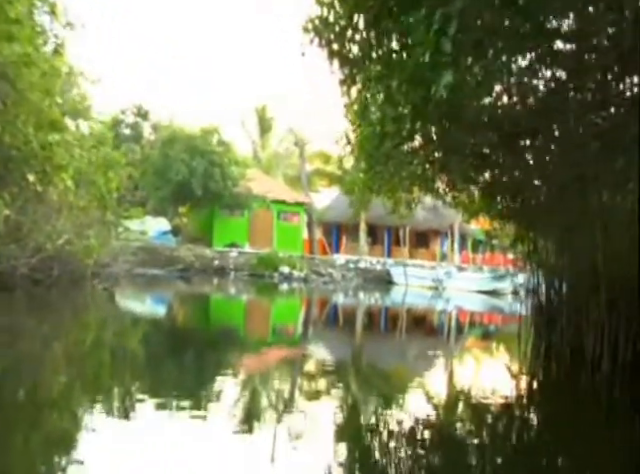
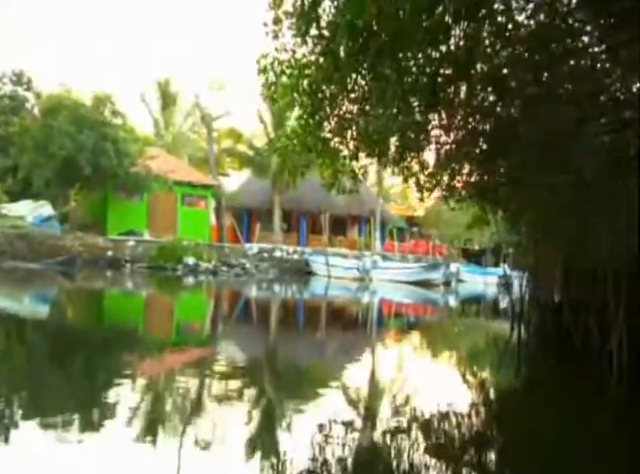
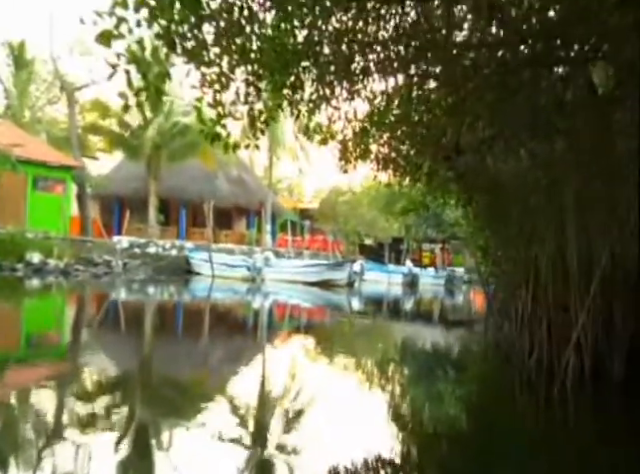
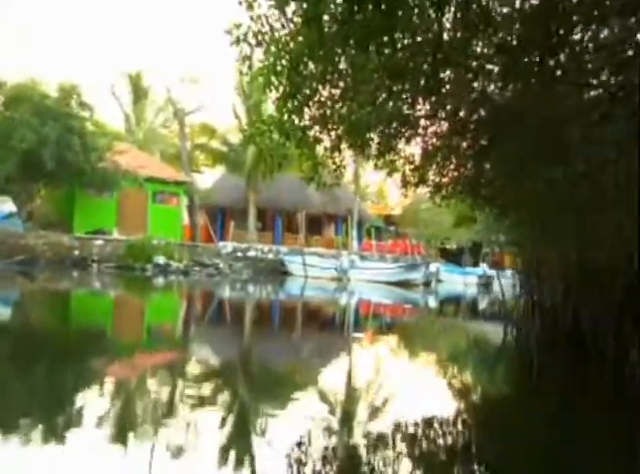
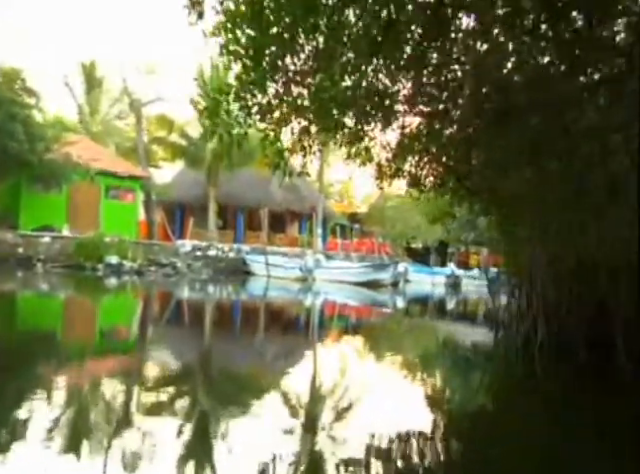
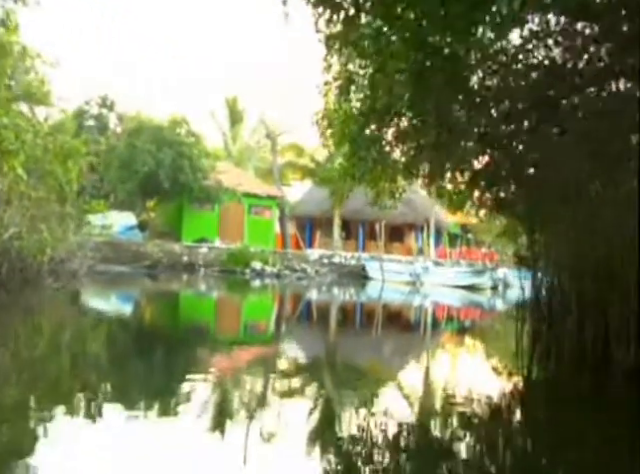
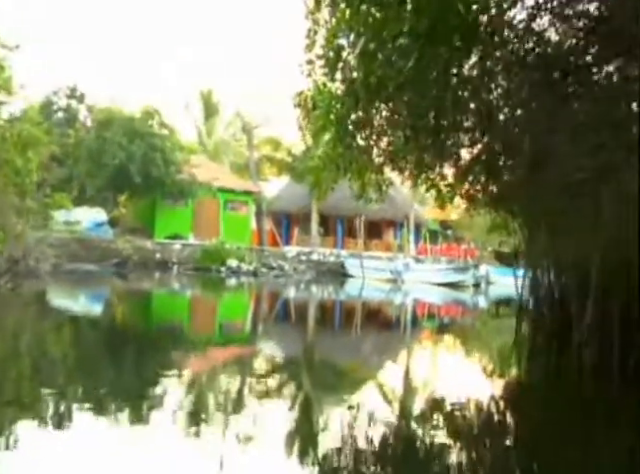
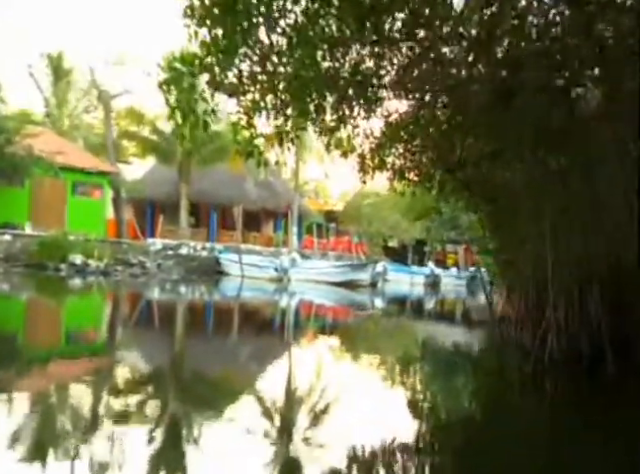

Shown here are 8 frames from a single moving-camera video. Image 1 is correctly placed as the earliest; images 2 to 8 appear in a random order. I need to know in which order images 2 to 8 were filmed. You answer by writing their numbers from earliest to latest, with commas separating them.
6, 7, 2, 4, 5, 8, 3
